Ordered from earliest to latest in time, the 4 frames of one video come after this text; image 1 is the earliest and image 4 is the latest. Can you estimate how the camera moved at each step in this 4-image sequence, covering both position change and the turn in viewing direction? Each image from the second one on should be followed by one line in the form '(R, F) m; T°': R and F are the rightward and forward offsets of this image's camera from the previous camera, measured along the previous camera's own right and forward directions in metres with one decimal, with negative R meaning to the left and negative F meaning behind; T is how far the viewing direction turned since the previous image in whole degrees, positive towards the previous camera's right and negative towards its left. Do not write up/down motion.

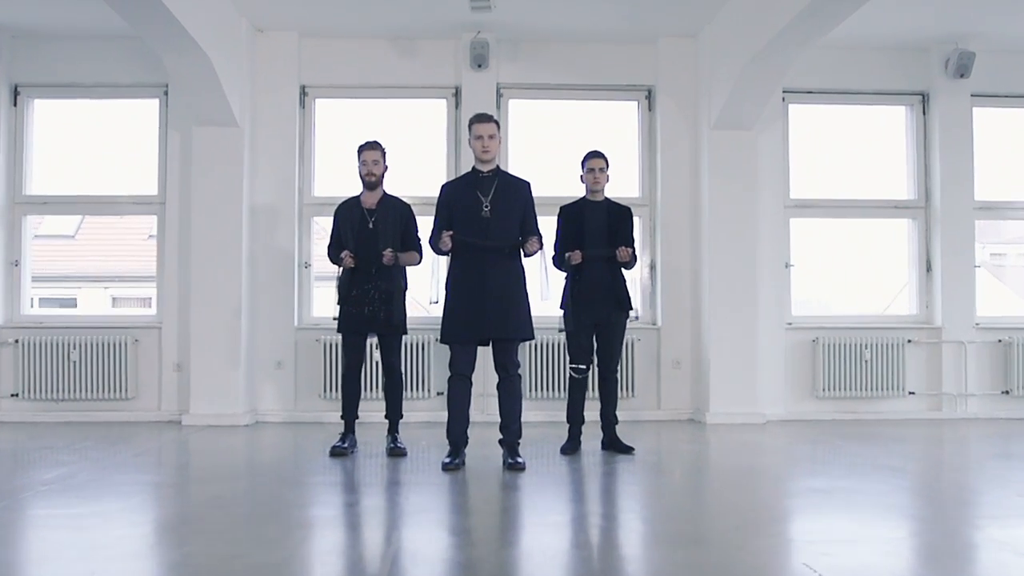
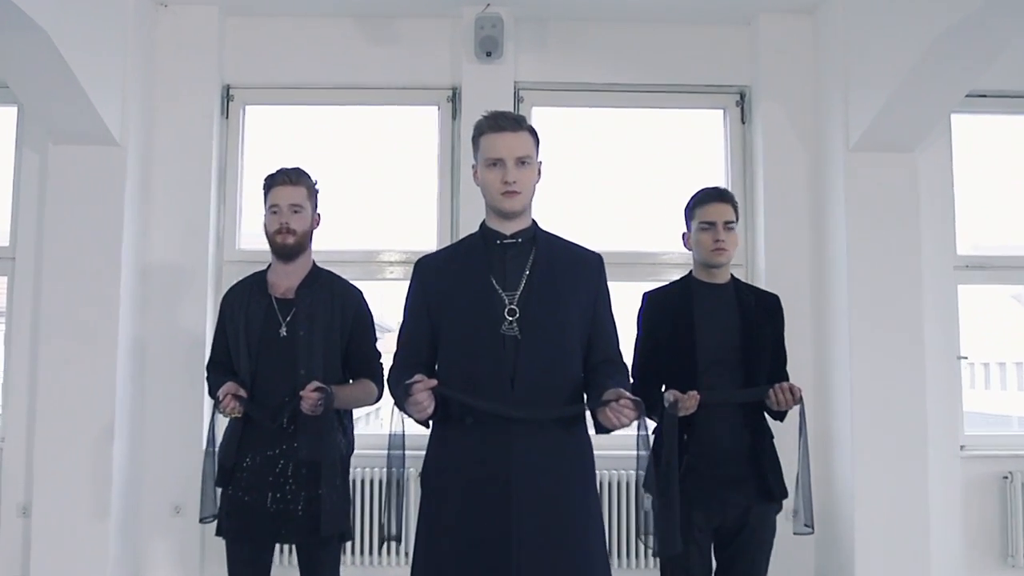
(-0.1, +2.0) m; 0°
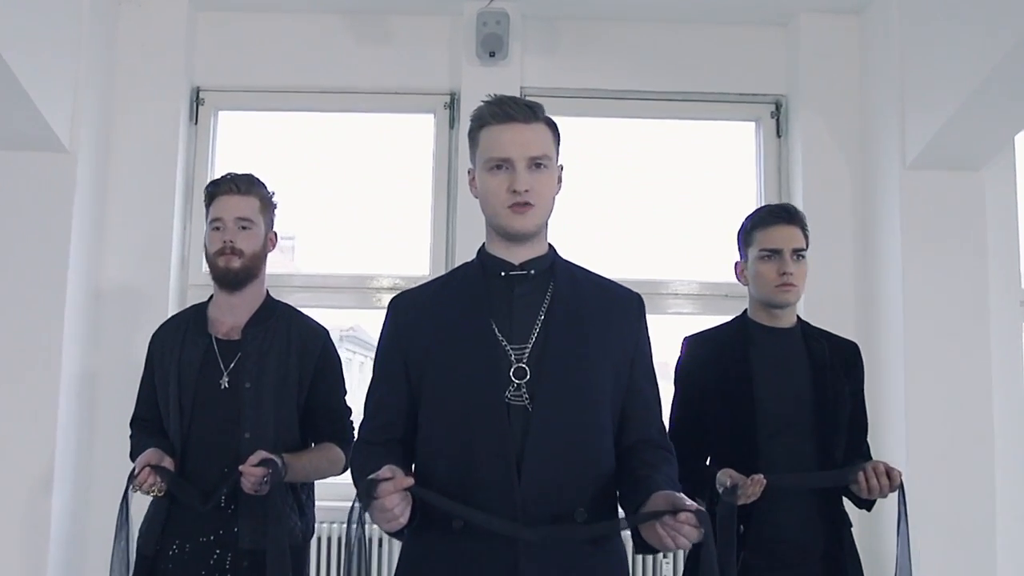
(0.0, +0.5) m; 0°
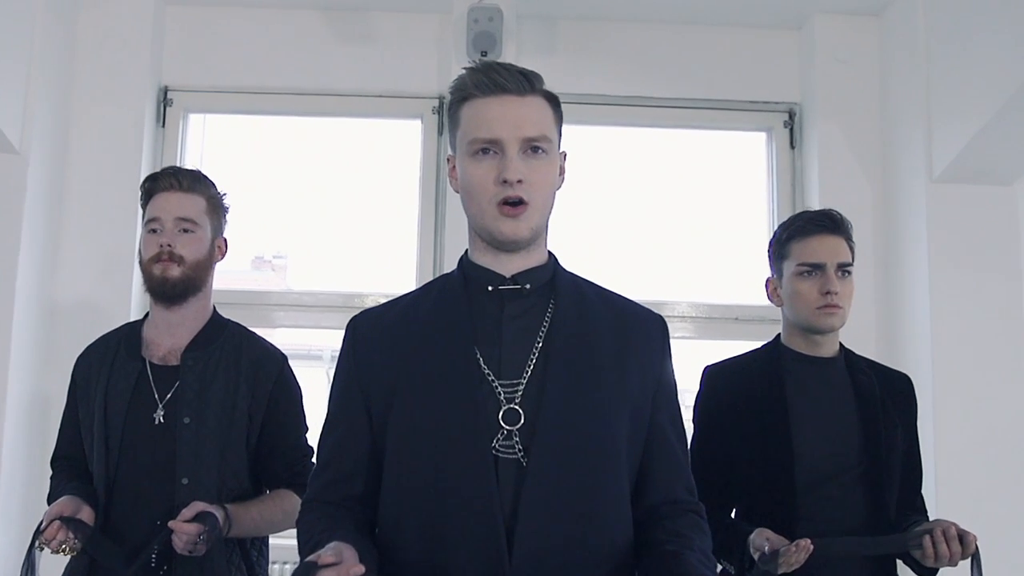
(0.0, +0.3) m; 0°
